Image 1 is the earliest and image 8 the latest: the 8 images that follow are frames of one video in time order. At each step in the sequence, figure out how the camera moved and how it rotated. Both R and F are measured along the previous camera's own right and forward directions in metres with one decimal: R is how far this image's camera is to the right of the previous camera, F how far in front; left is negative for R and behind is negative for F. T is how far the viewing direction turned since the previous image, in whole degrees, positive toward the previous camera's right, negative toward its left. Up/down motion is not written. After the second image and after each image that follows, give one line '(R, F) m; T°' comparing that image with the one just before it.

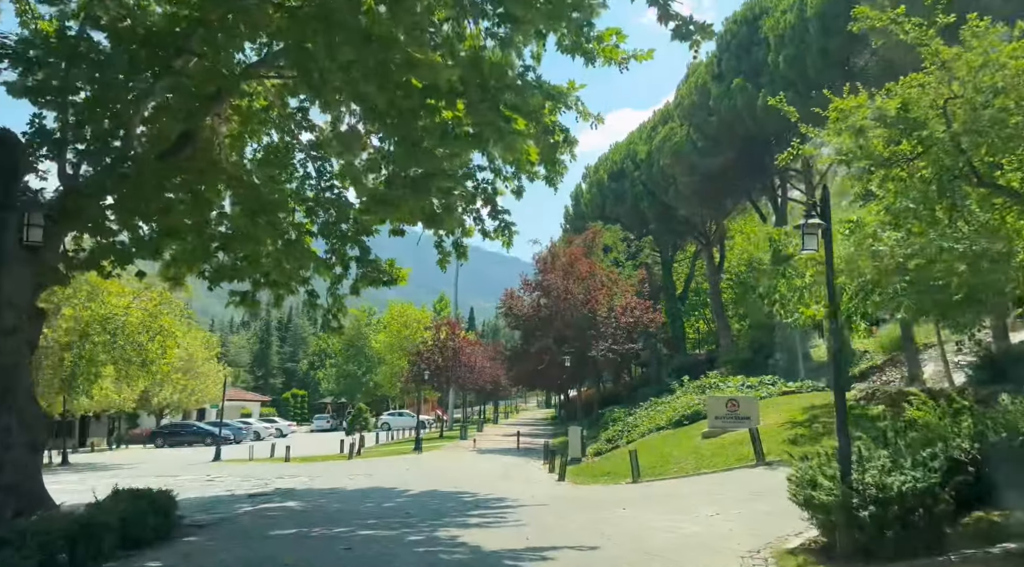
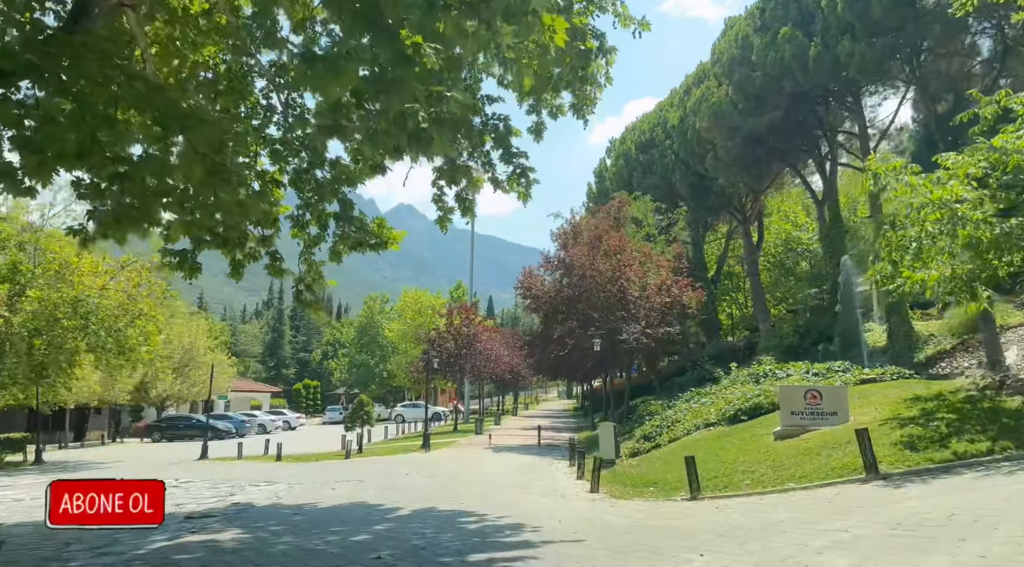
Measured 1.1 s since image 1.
(0.0, +3.5) m; -2°
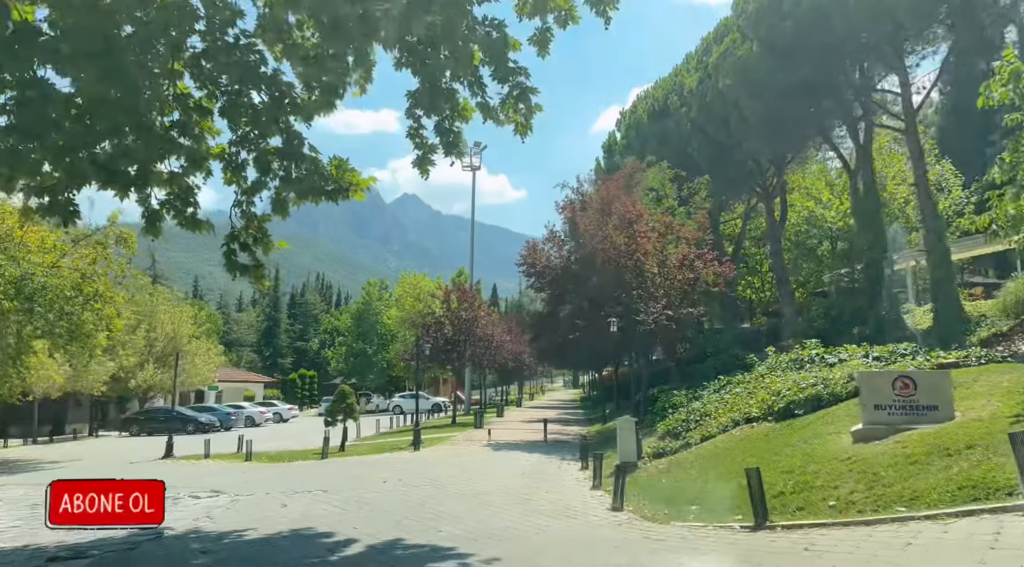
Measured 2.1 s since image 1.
(+0.1, +3.2) m; 0°
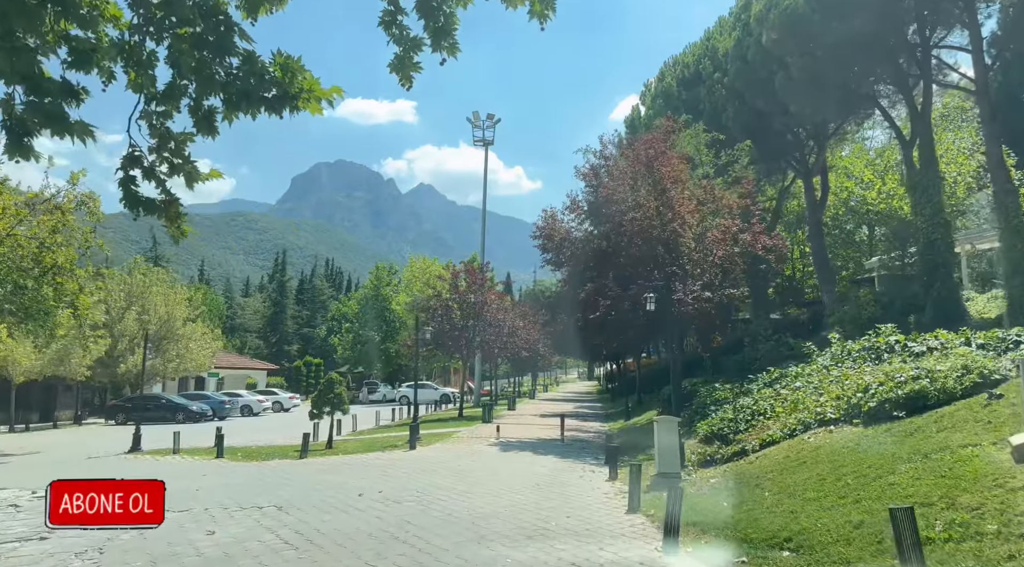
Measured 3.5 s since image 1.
(0.0, +3.1) m; -1°
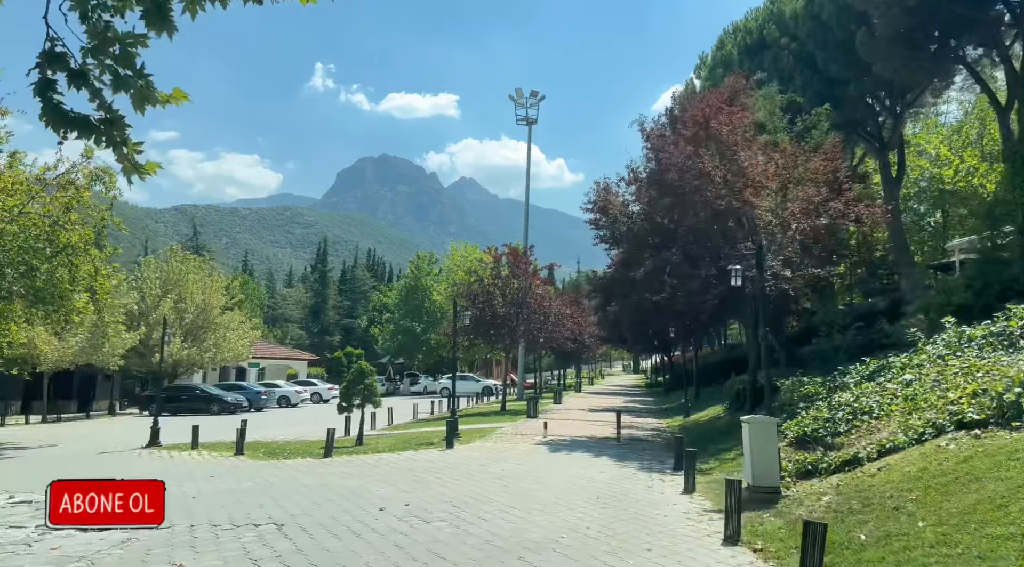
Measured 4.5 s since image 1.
(-0.2, +2.2) m; -3°
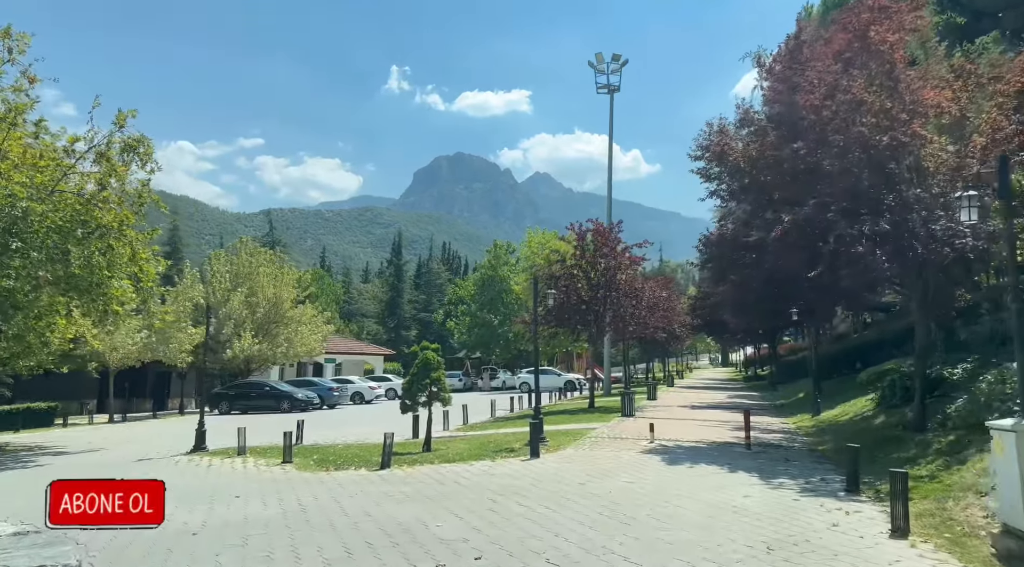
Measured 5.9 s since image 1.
(-0.4, +3.2) m; -6°
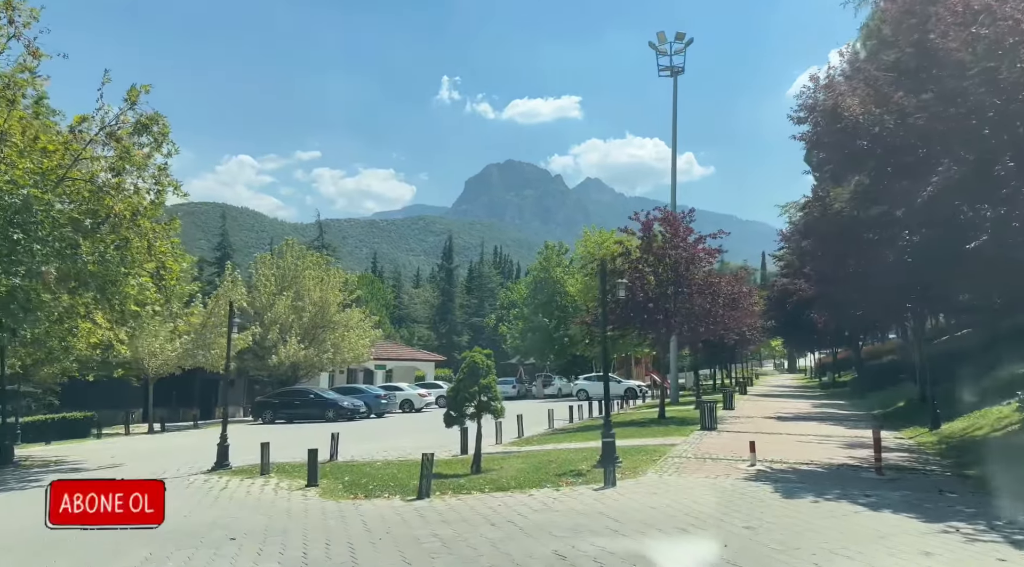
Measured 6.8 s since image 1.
(-0.2, +2.5) m; -4°
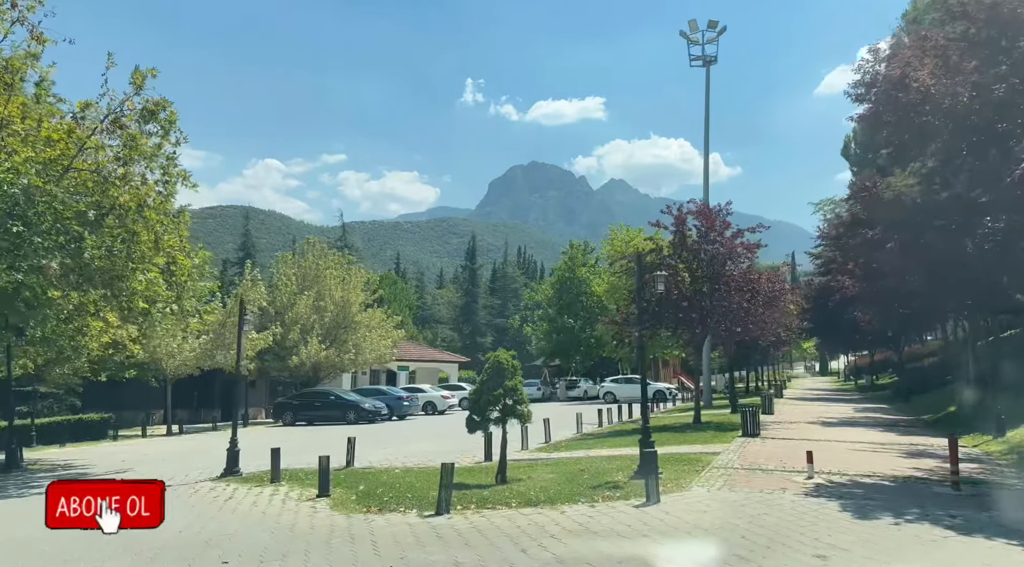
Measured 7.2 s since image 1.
(-0.1, +1.1) m; -2°
